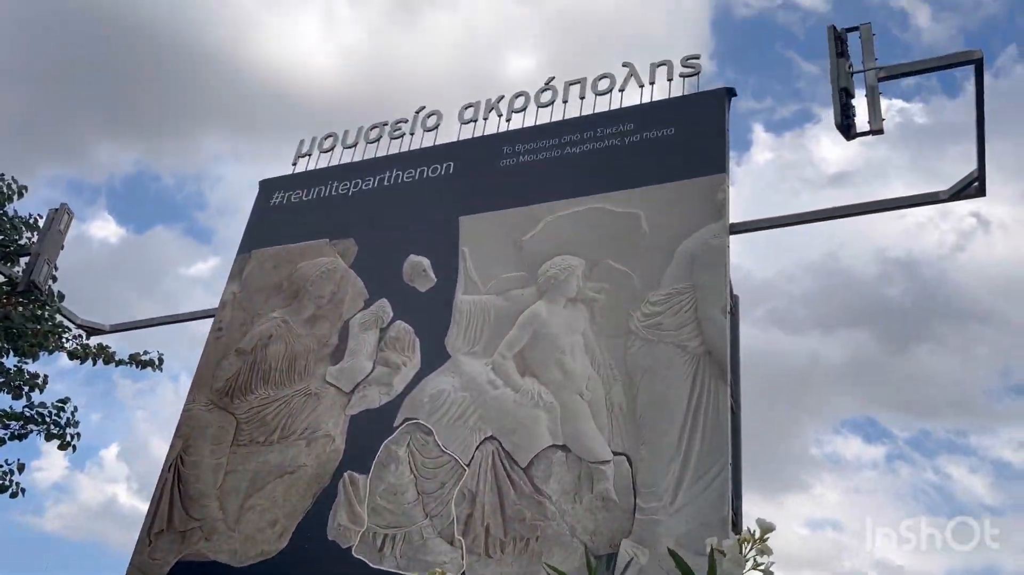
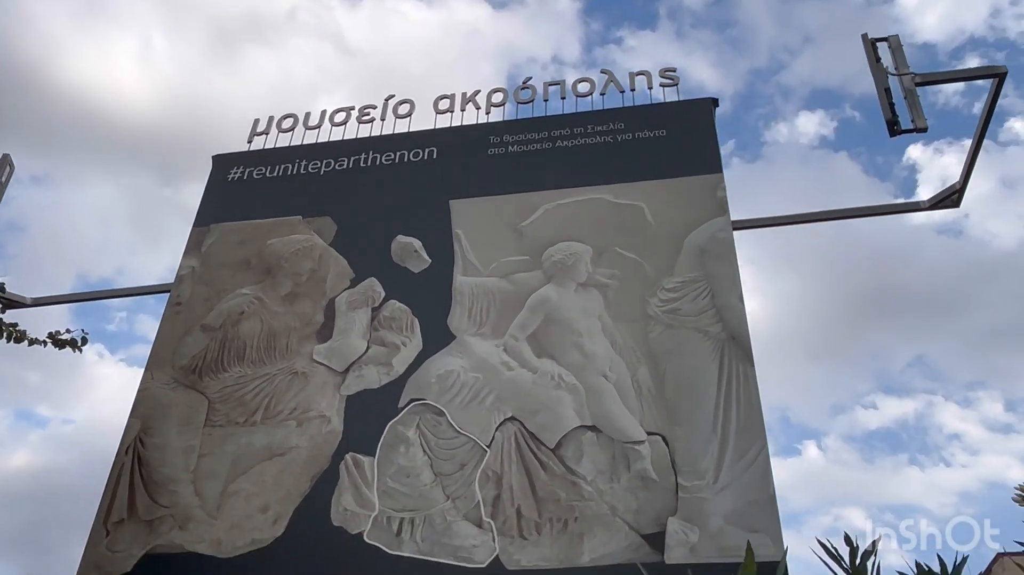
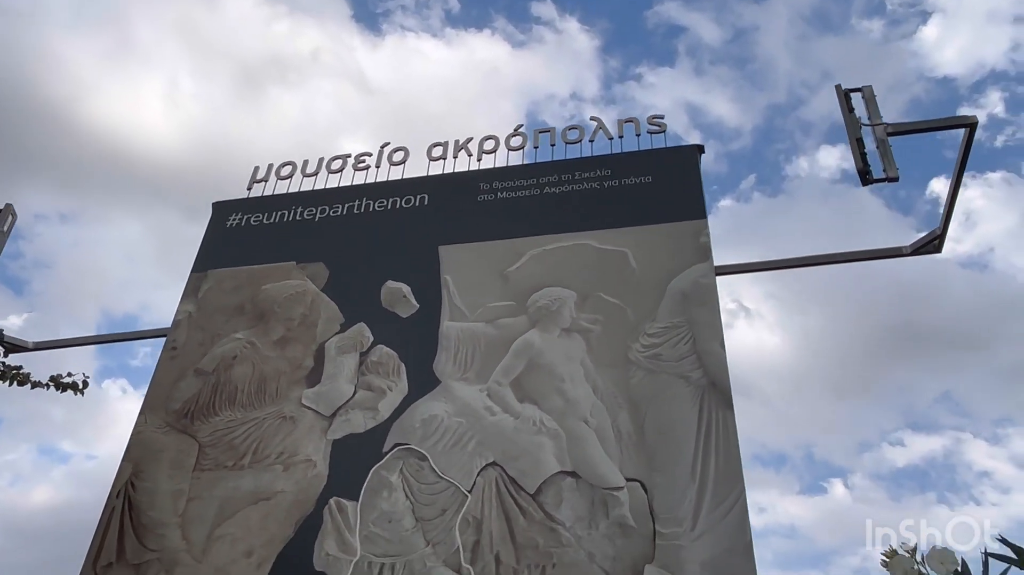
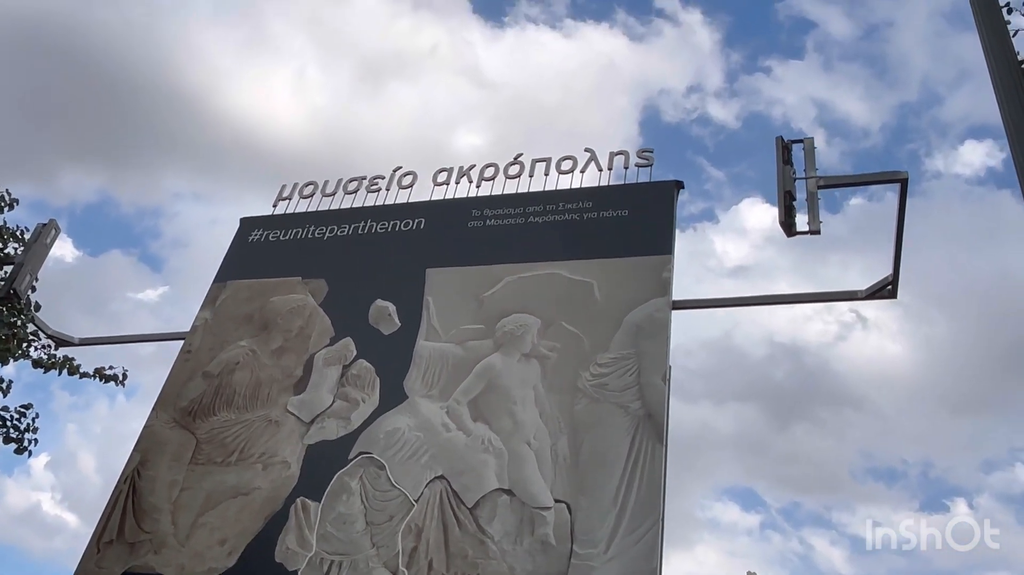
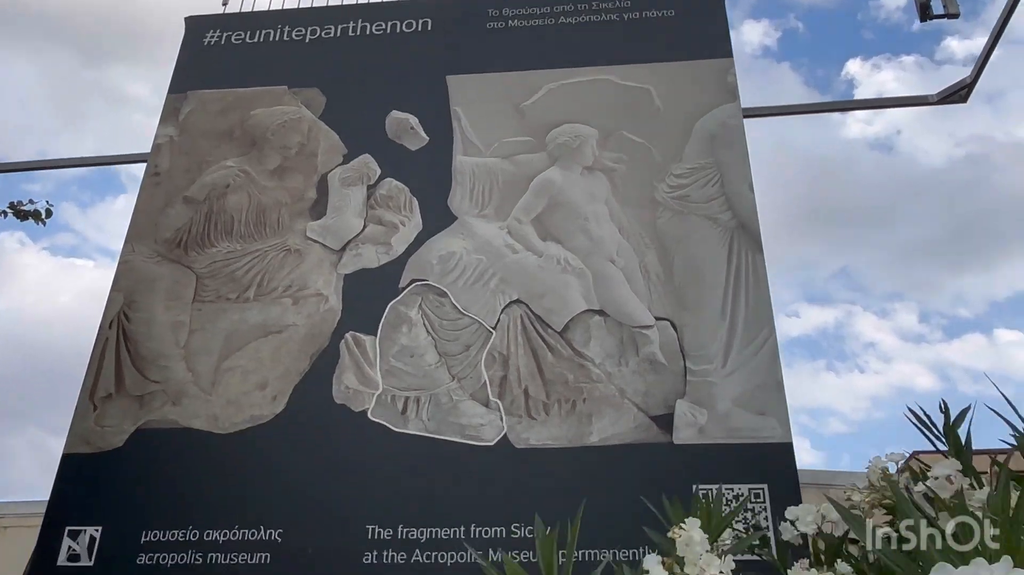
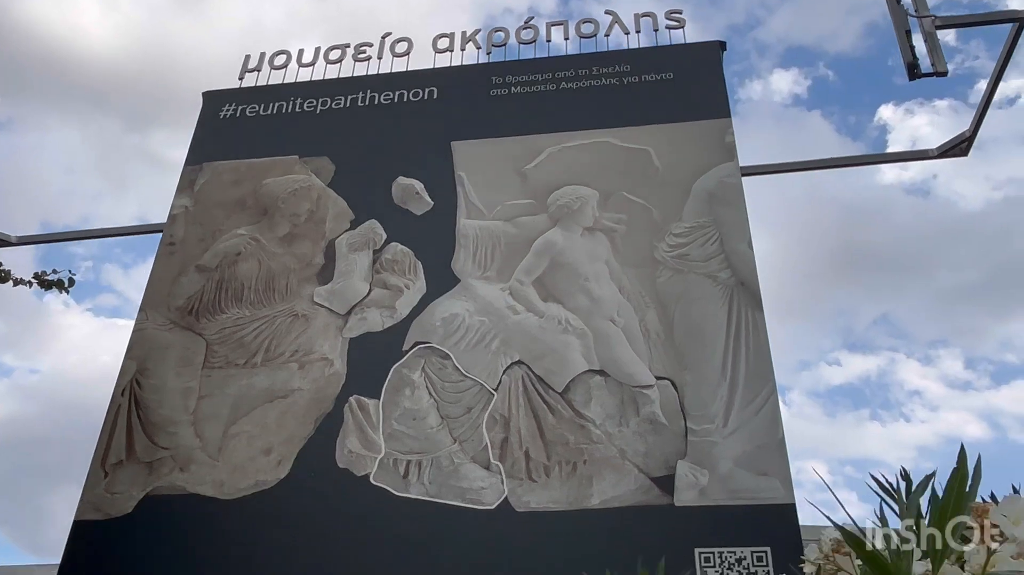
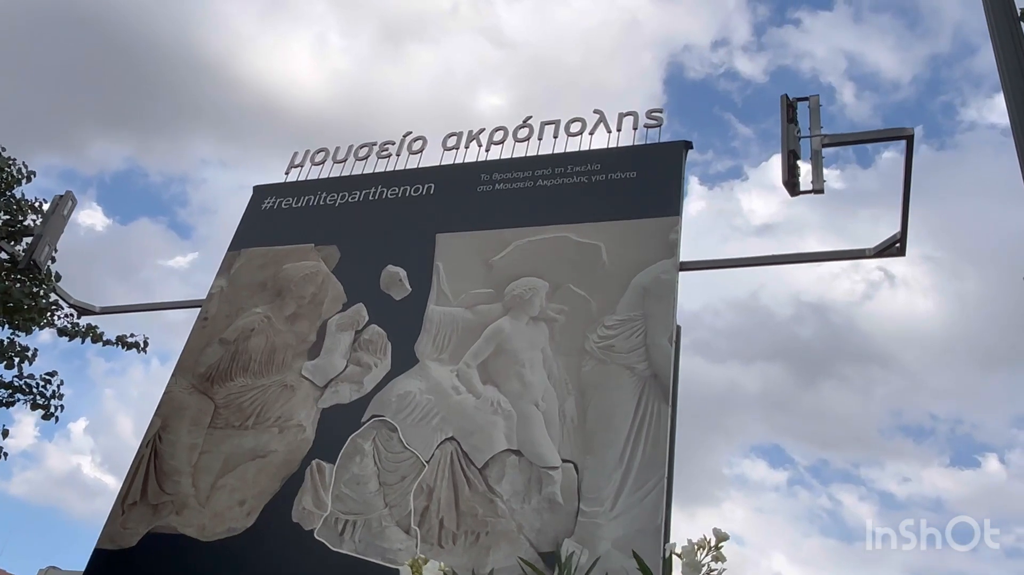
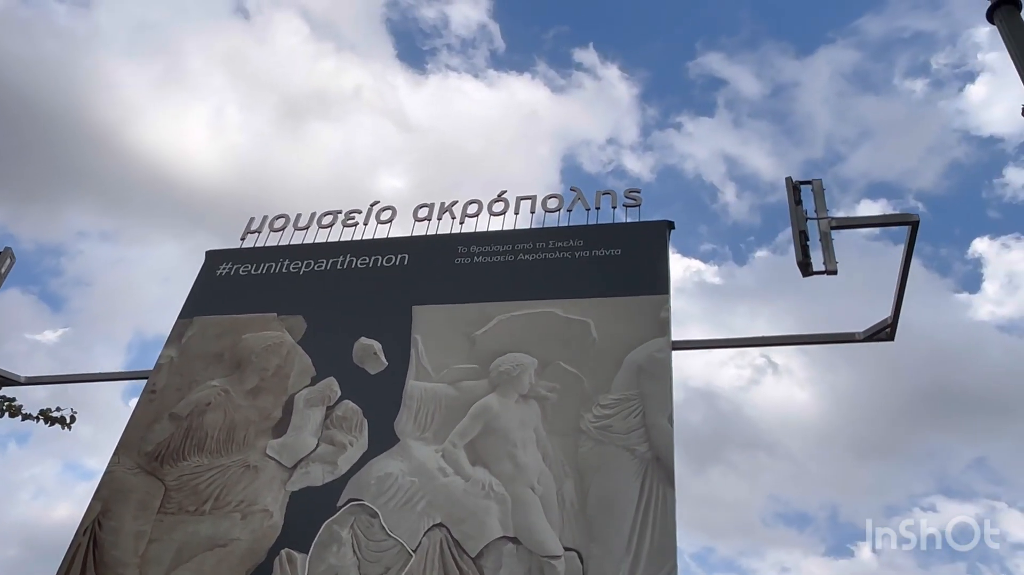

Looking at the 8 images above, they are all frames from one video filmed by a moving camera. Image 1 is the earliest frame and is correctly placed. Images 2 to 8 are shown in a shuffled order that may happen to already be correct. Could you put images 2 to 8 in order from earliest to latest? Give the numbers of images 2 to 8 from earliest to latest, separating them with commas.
7, 4, 8, 3, 2, 6, 5
